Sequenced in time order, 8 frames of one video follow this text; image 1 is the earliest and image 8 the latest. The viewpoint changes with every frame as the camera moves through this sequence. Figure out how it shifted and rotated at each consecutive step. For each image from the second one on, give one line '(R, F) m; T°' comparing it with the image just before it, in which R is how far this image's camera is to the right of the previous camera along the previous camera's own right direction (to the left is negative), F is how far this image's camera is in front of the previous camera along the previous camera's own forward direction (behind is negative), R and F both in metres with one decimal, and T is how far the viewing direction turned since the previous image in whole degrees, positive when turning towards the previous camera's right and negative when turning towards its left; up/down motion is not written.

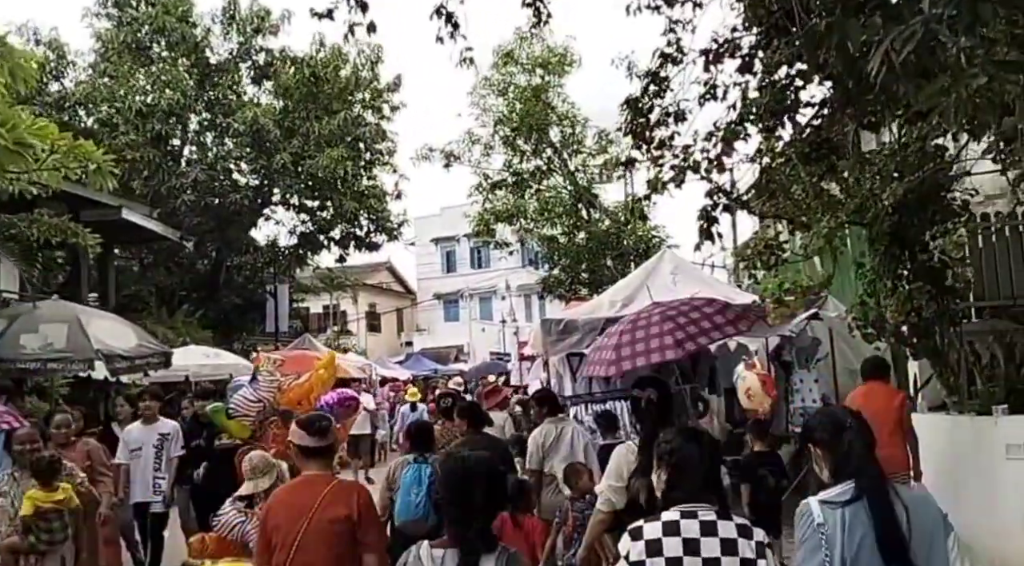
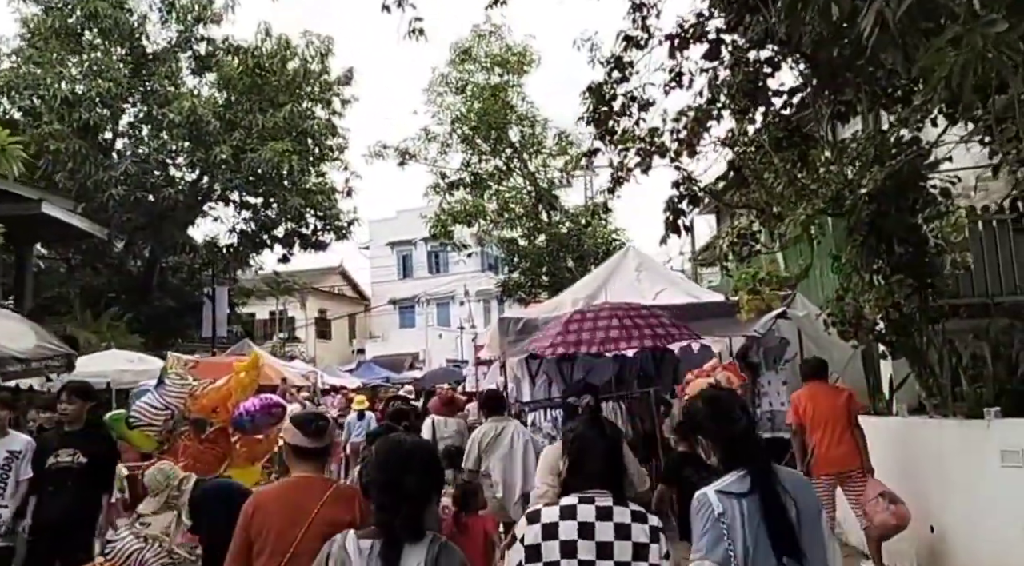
(+0.1, +0.6) m; +3°
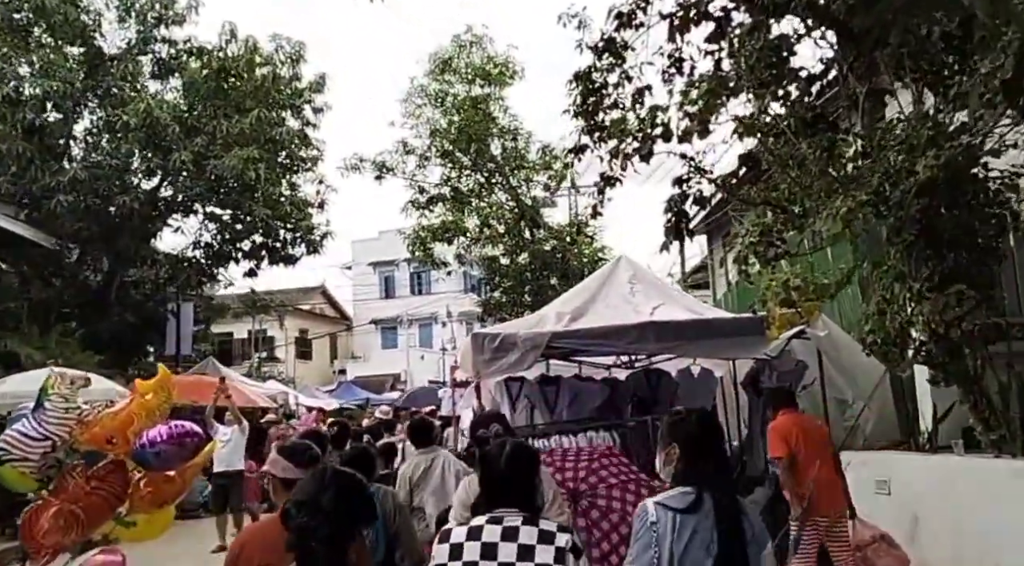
(0.0, +1.0) m; +1°
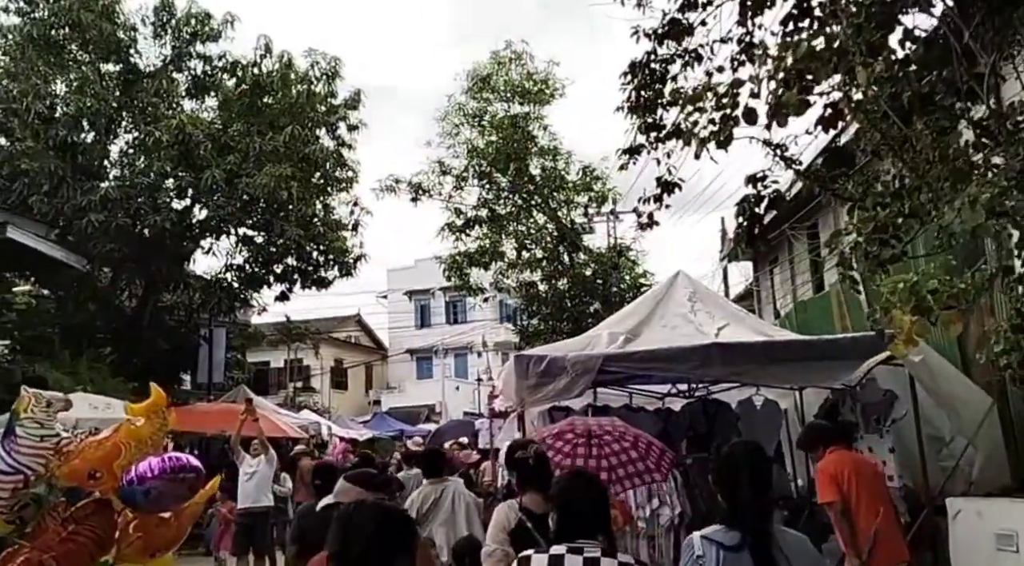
(-0.1, +0.7) m; -2°
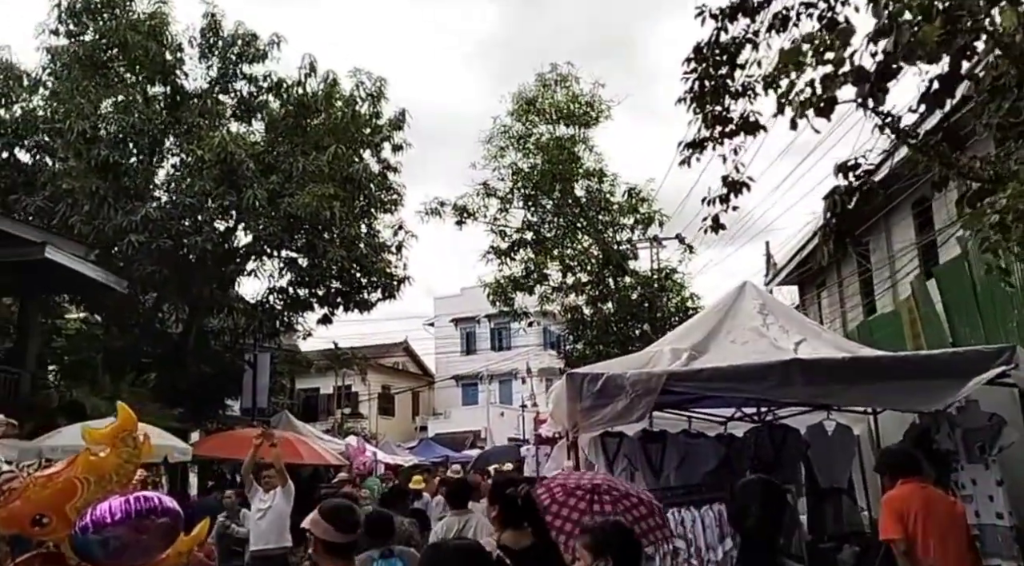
(0.0, +0.5) m; -3°
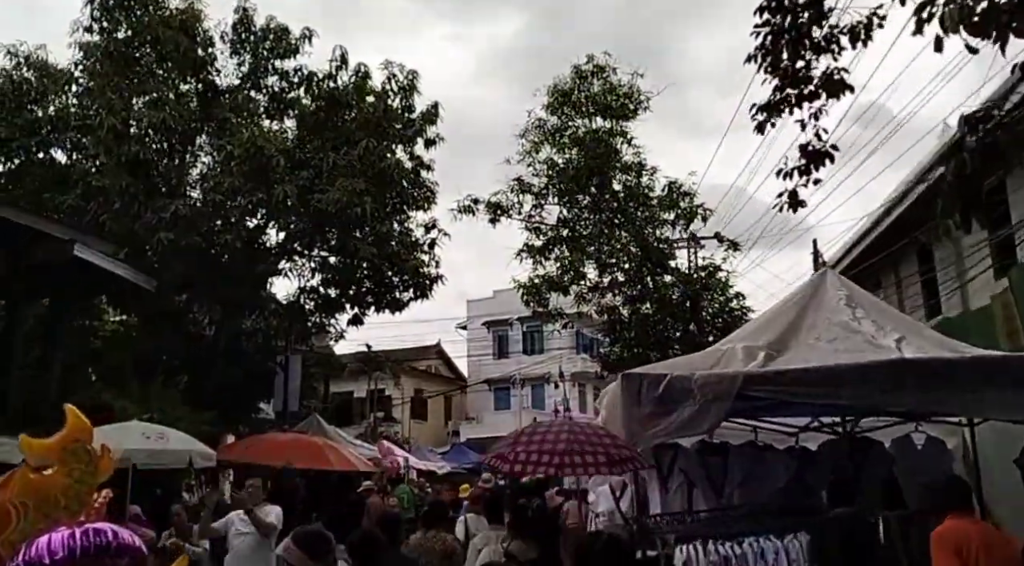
(-0.1, +0.6) m; -2°
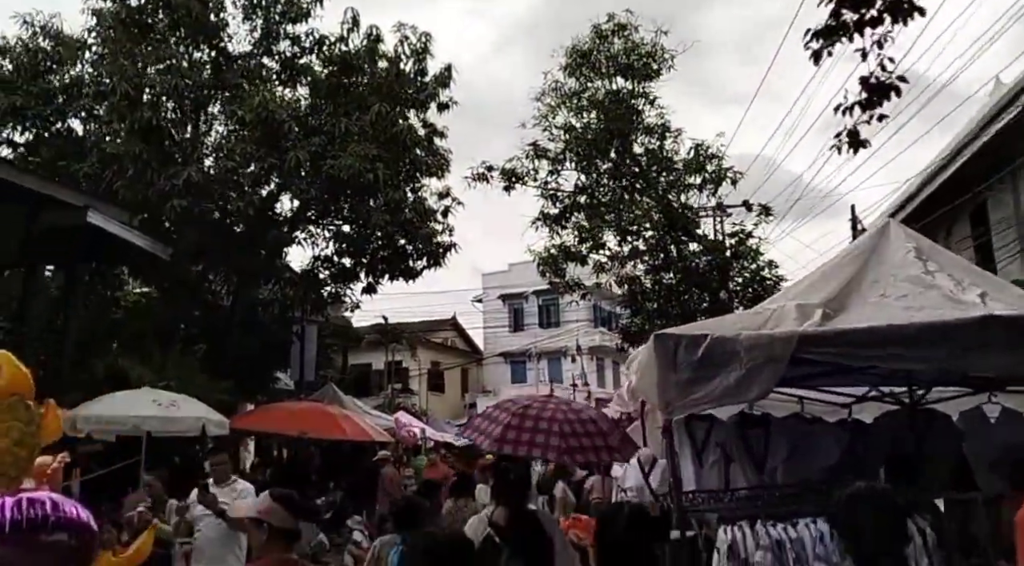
(0.0, +0.4) m; -1°
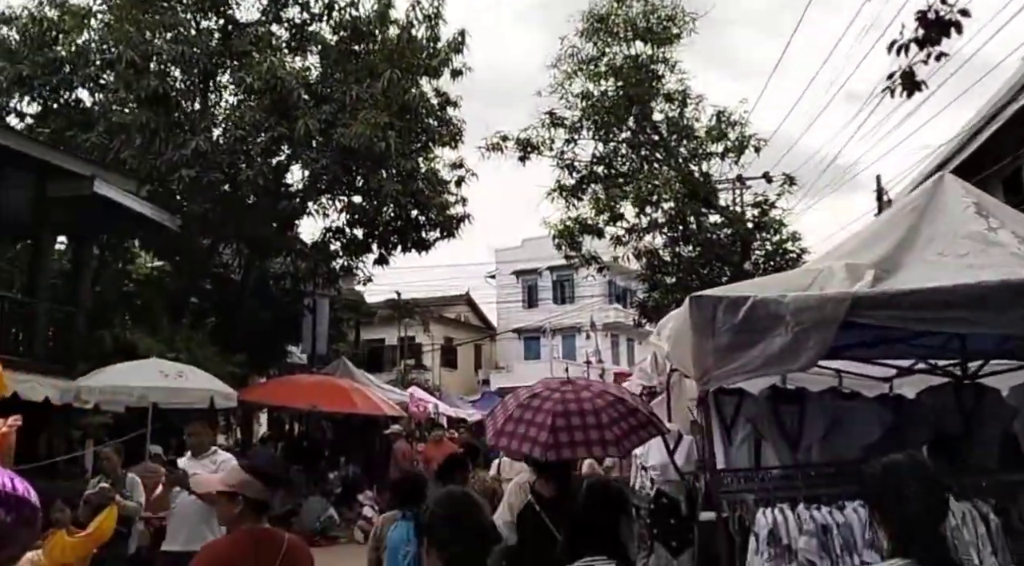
(0.0, +0.3) m; -1°
